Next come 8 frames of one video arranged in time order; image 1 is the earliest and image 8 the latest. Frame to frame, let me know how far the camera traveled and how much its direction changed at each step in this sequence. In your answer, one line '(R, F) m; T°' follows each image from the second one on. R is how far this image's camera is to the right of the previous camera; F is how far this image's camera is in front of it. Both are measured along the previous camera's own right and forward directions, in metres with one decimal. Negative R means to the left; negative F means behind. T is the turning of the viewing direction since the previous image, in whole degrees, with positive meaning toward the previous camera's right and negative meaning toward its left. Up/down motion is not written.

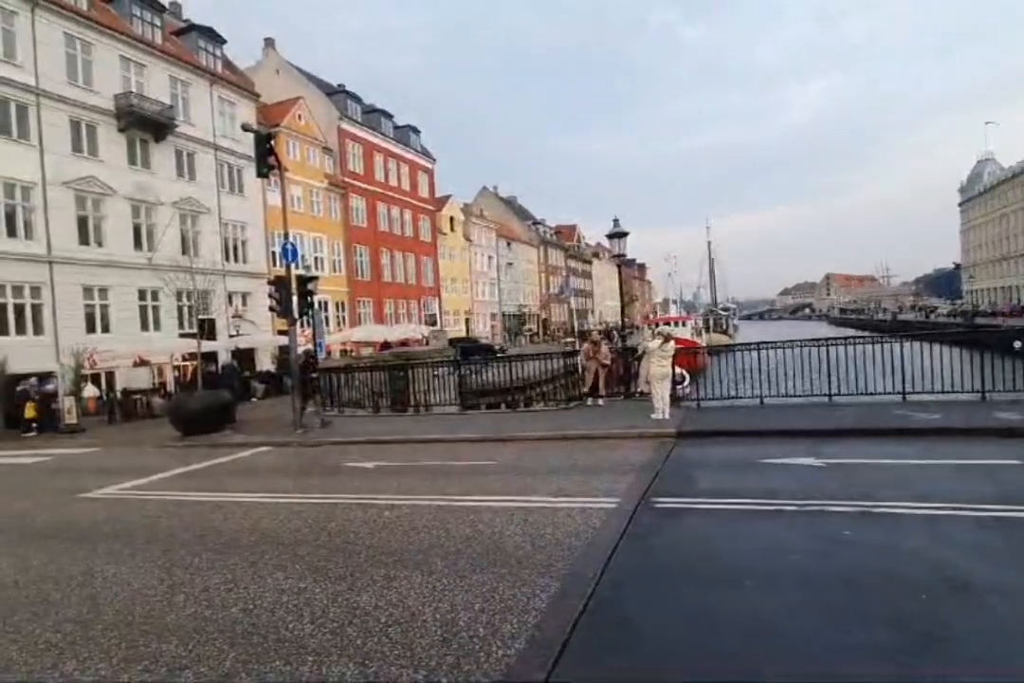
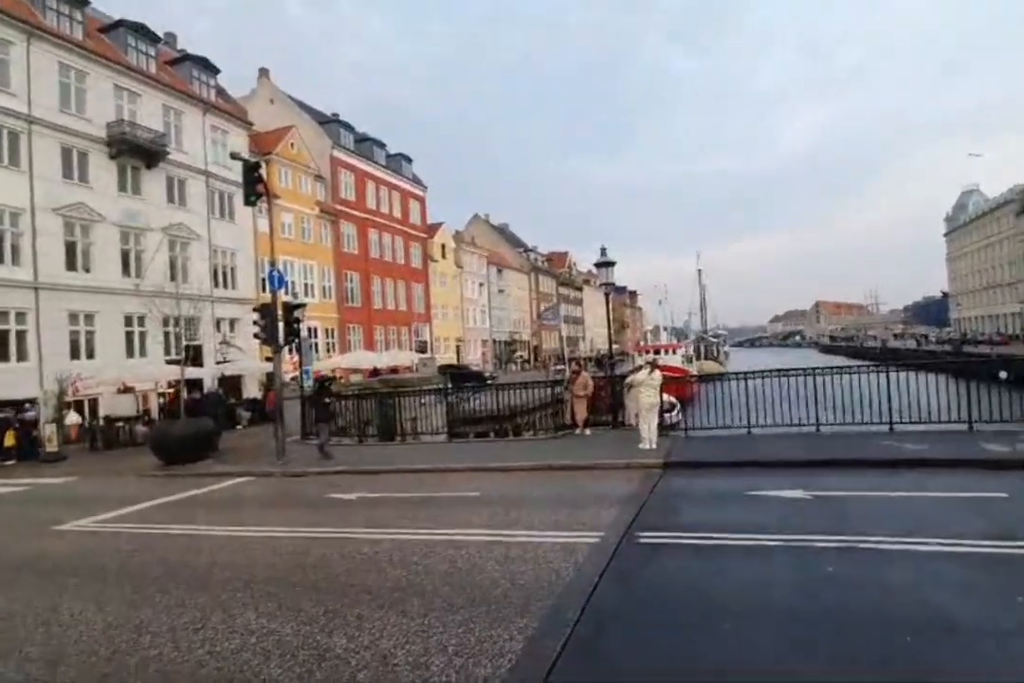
(+0.4, +0.4) m; +1°
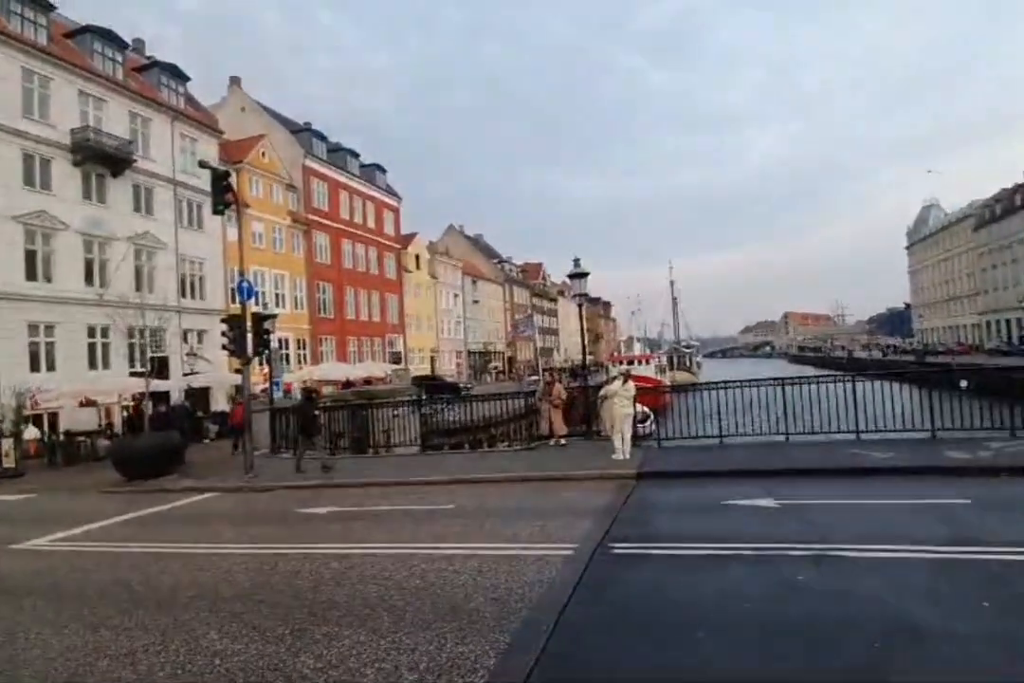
(+0.1, +0.1) m; +2°
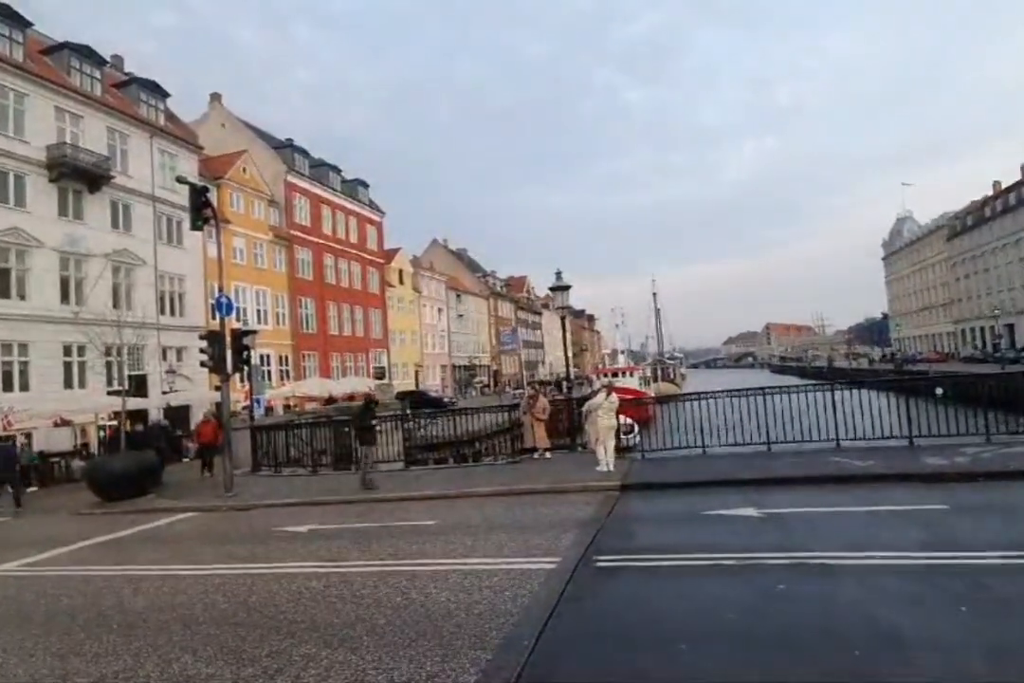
(+0.2, +0.1) m; +1°
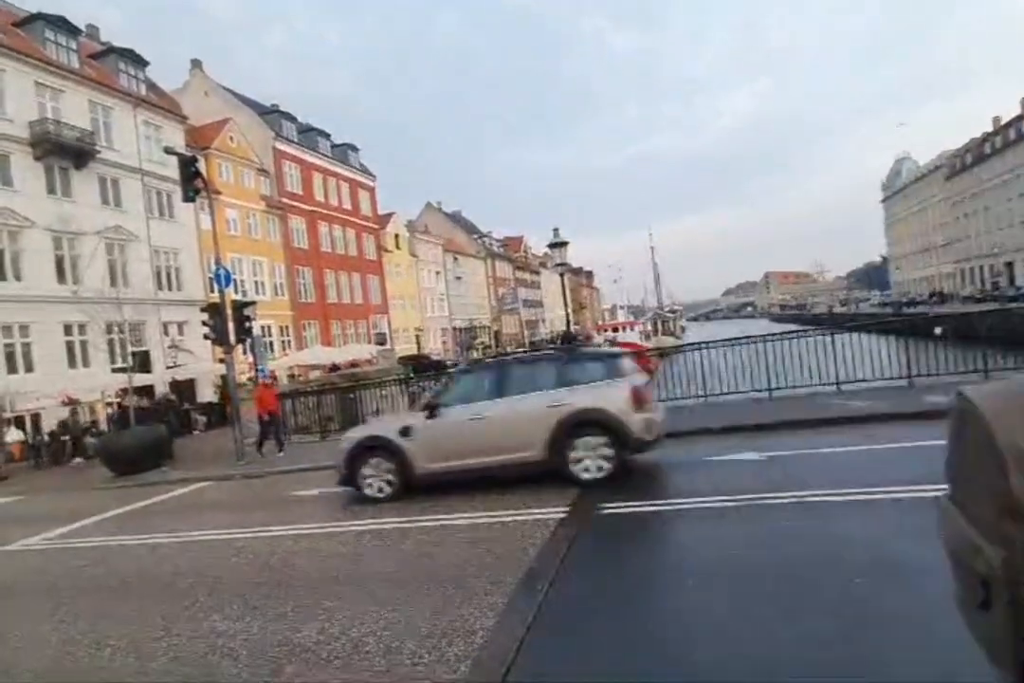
(-0.1, -0.2) m; 0°
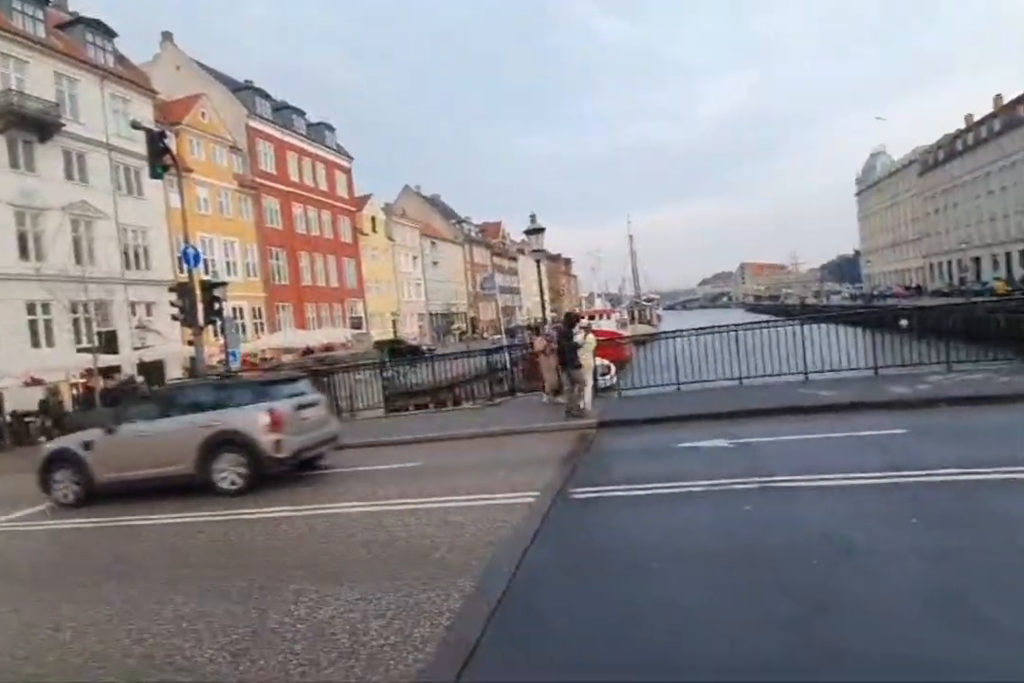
(+0.2, +0.2) m; +2°
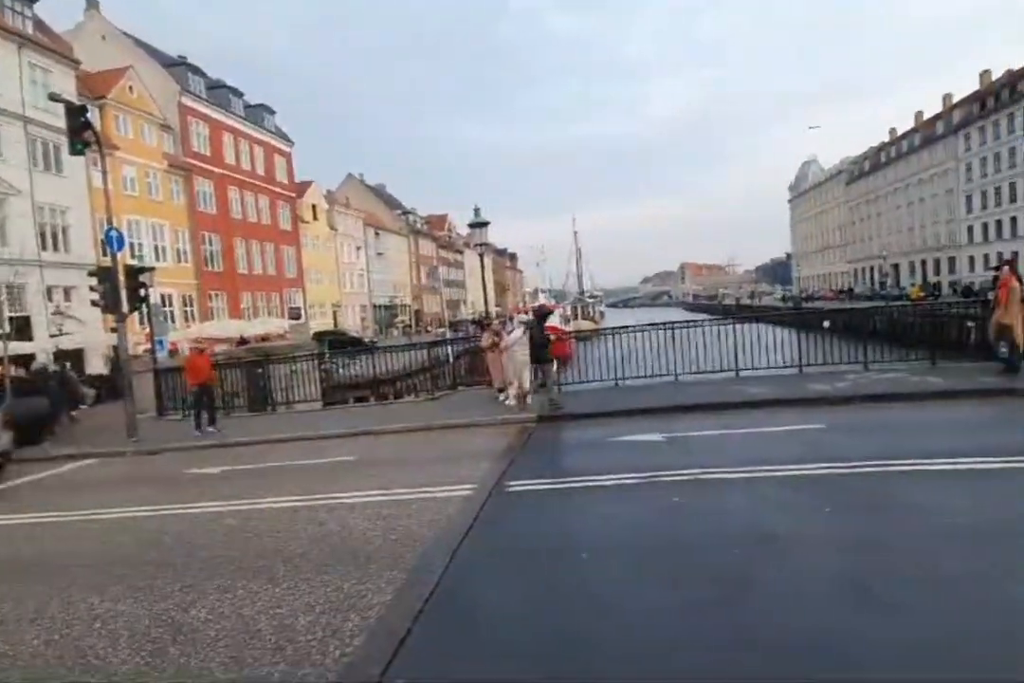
(-1.6, -0.1) m; +6°
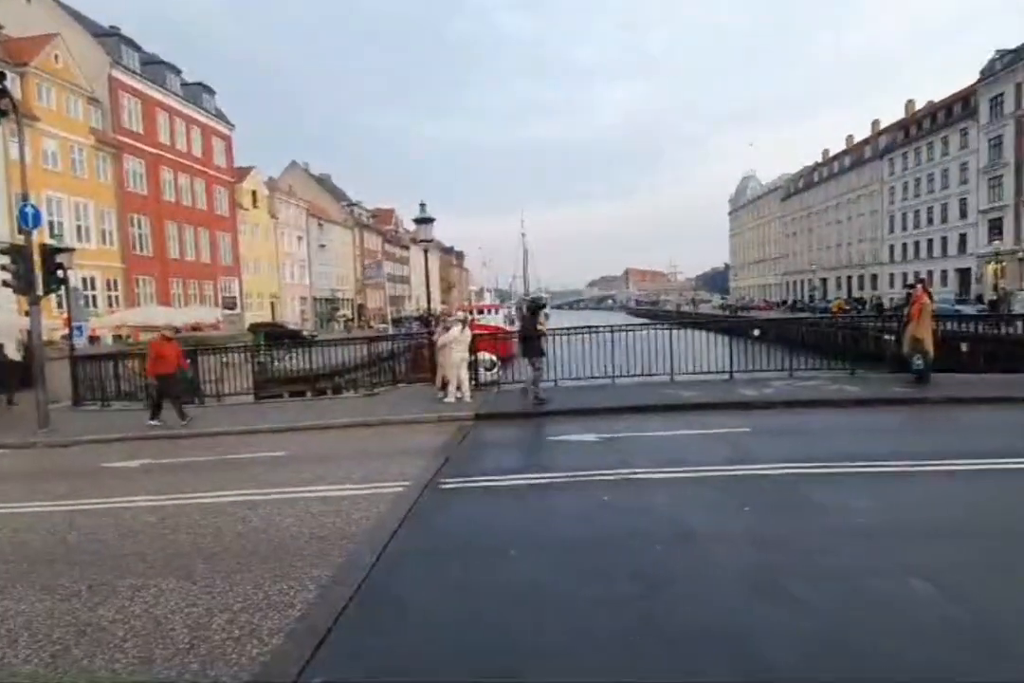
(+0.1, +0.1) m; +5°
